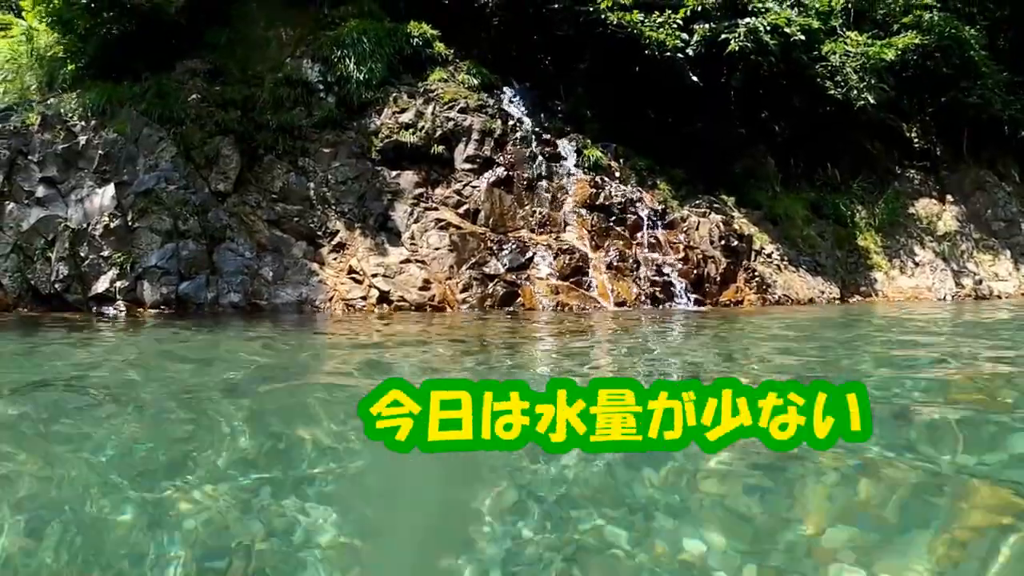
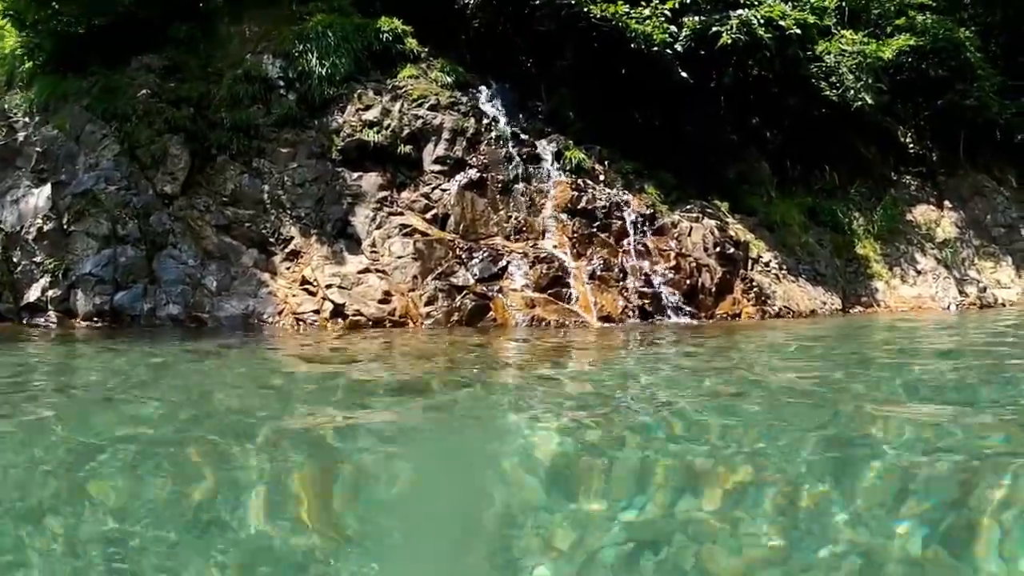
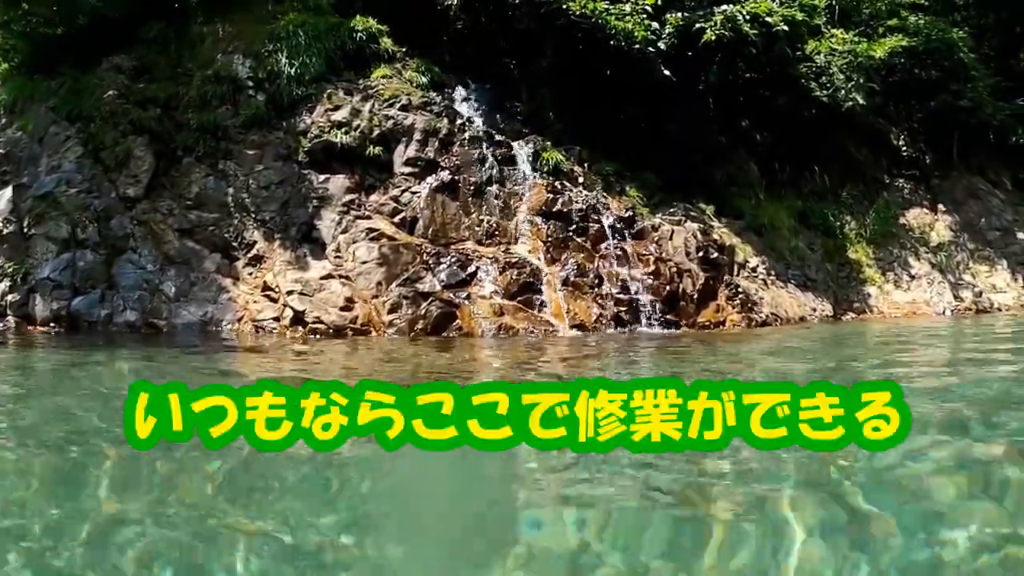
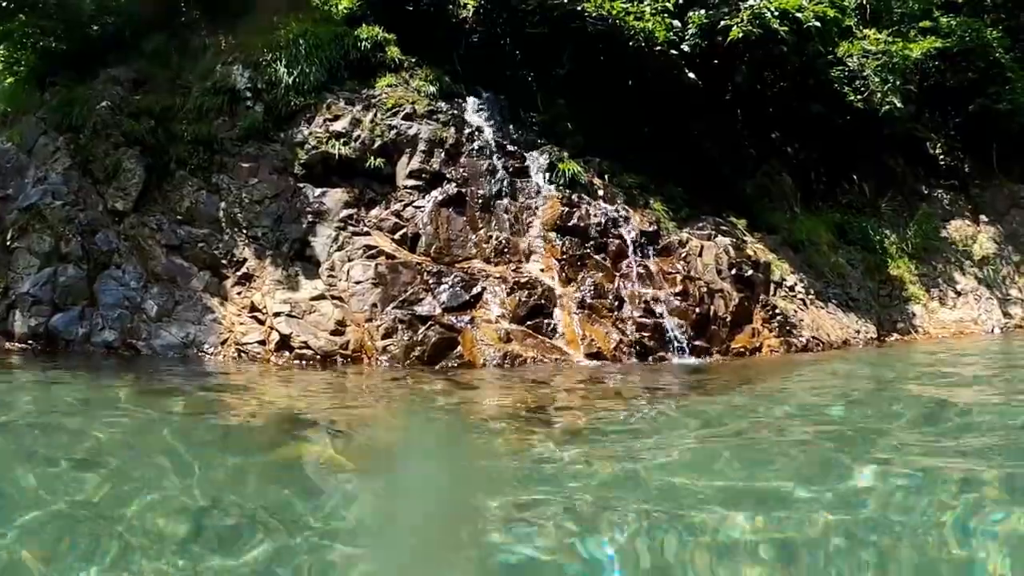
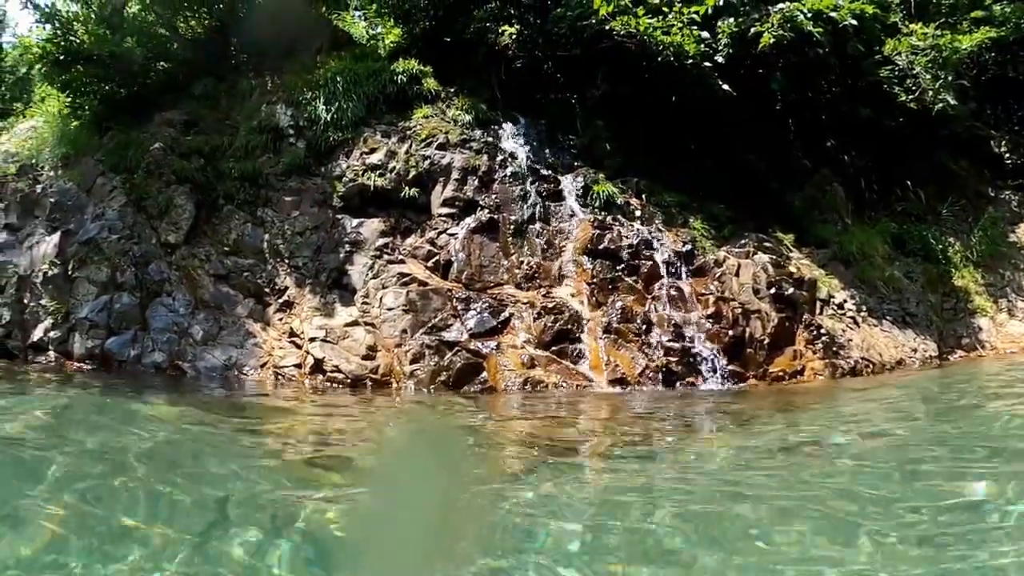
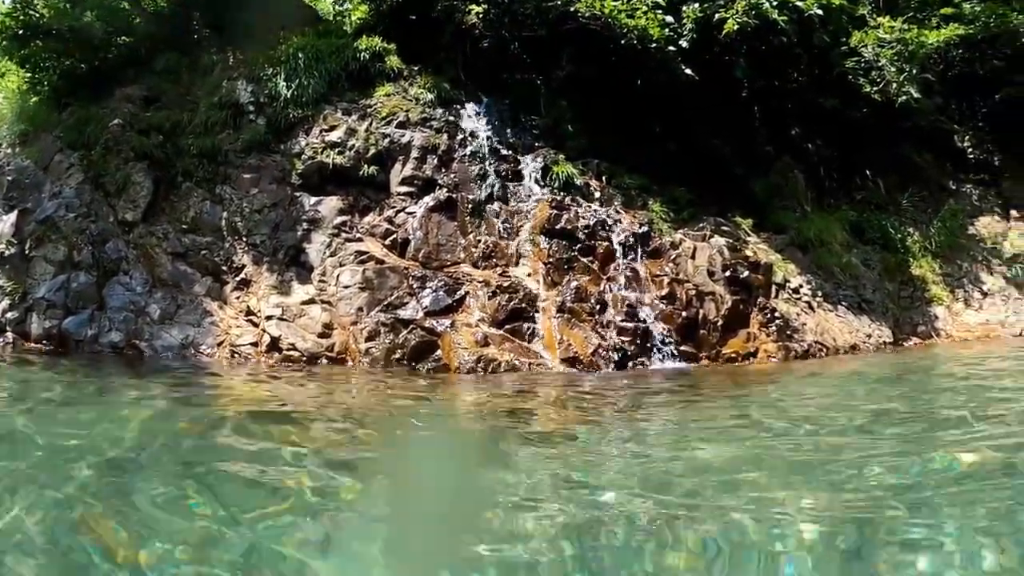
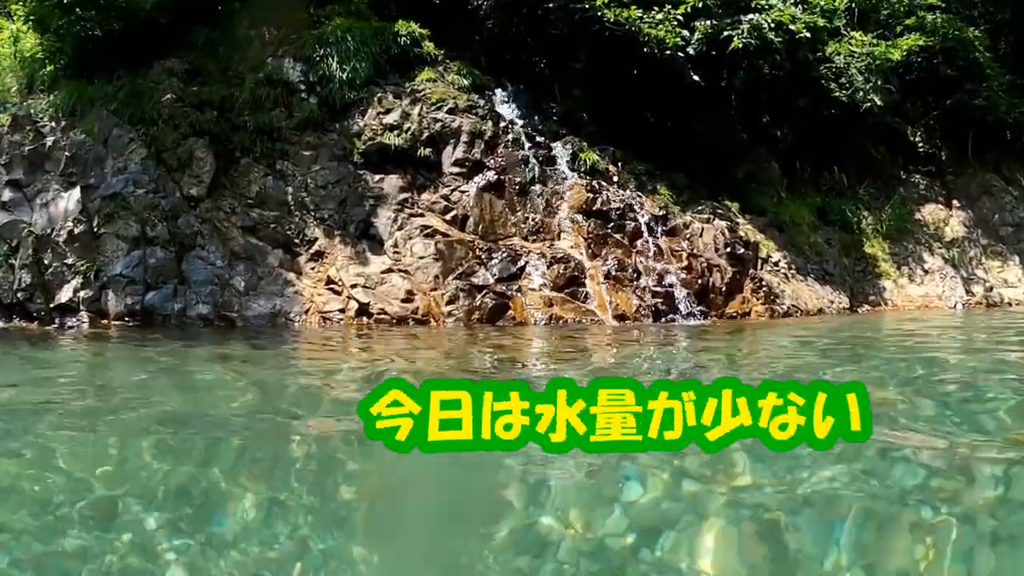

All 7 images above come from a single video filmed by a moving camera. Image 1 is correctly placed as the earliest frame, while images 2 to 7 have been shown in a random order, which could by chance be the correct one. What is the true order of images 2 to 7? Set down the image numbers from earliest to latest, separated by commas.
7, 2, 3, 4, 5, 6
